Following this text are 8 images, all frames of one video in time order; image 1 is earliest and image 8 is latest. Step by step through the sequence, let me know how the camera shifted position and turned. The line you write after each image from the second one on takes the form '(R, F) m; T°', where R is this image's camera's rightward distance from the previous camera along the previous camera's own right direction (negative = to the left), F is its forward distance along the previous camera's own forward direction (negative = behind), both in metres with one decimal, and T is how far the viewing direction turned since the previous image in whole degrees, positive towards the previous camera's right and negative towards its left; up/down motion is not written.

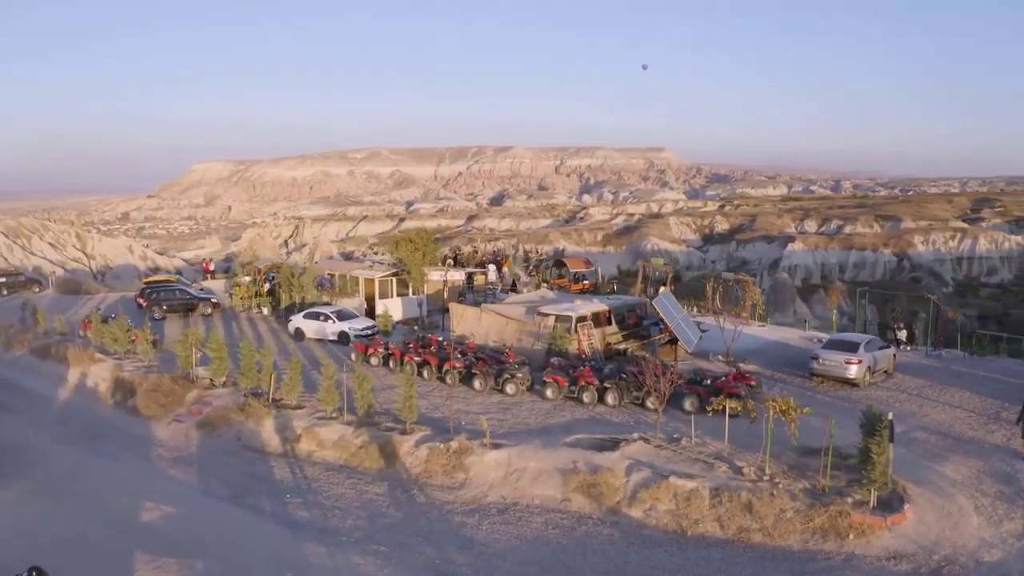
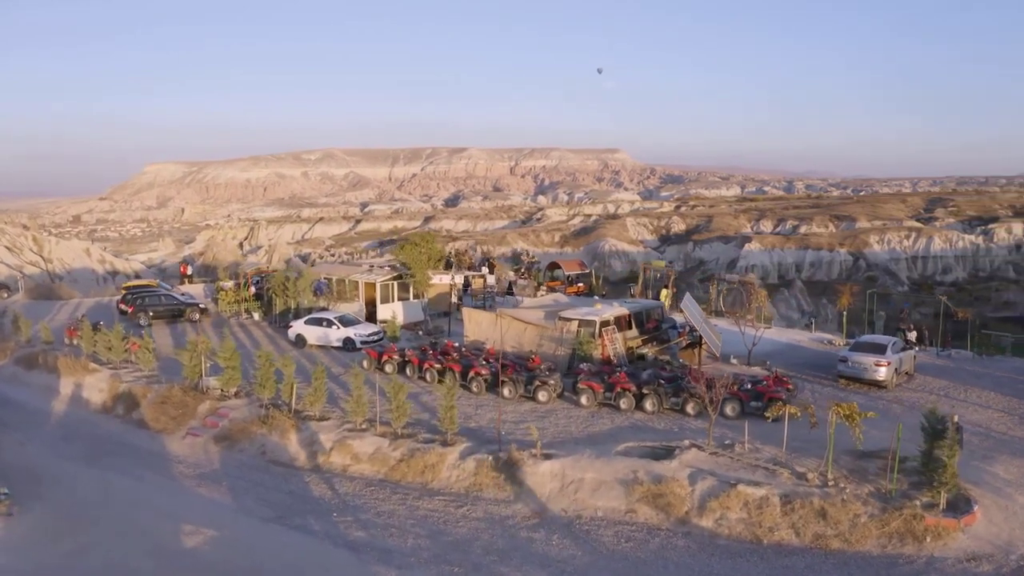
(-1.7, +0.5) m; +4°
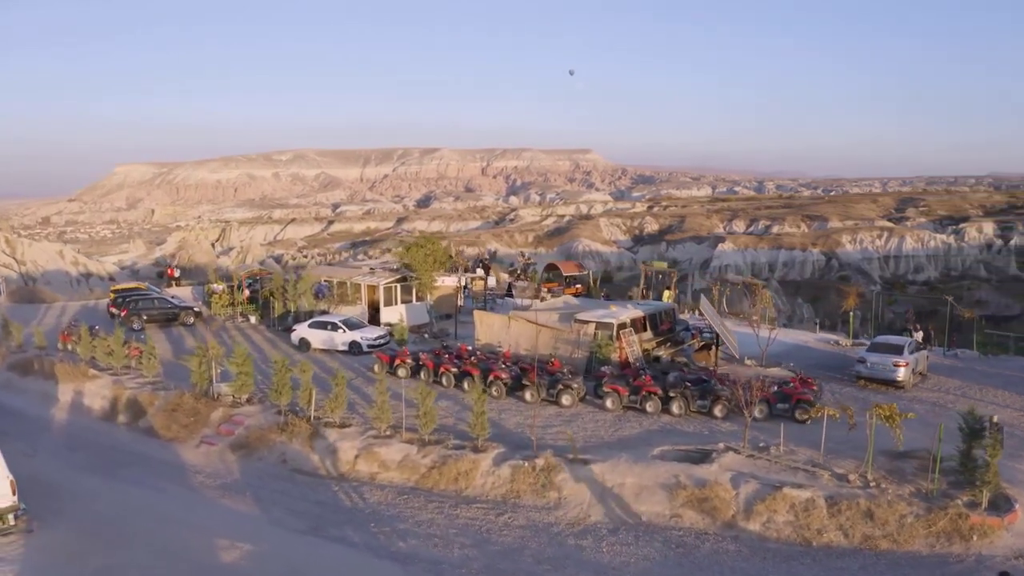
(-1.1, +0.2) m; +2°
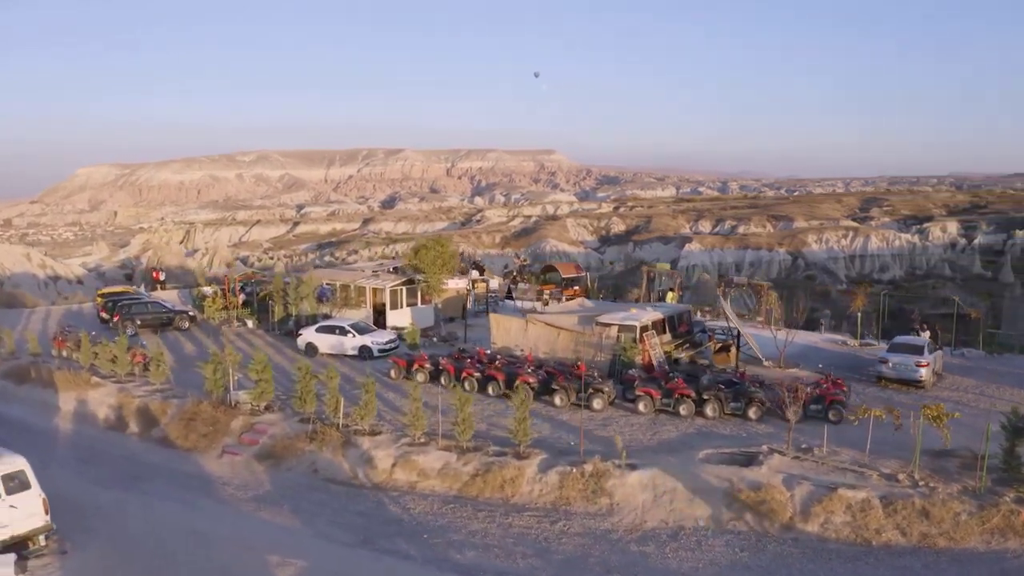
(-1.4, +0.2) m; +3°
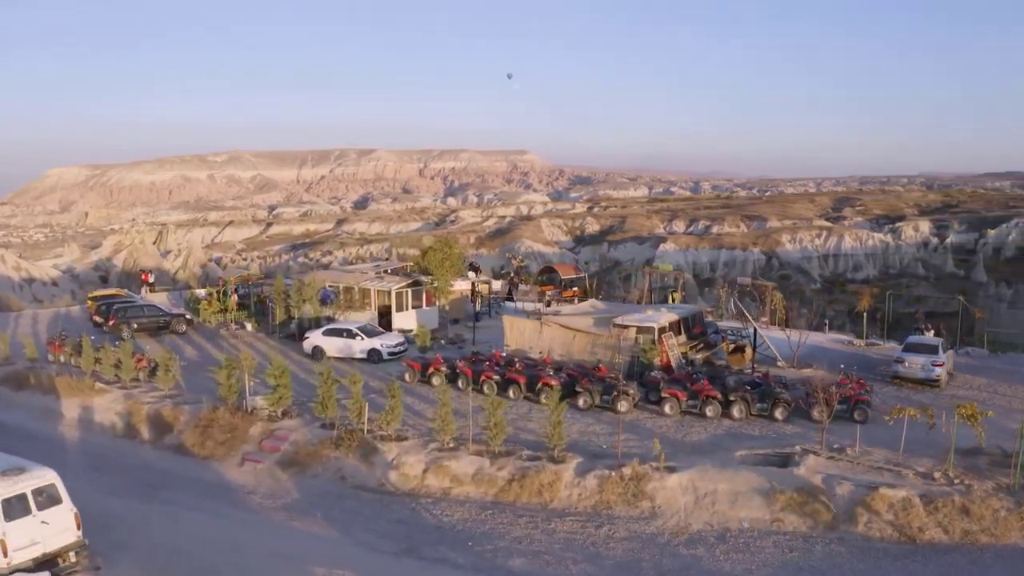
(-1.1, +0.1) m; +2°
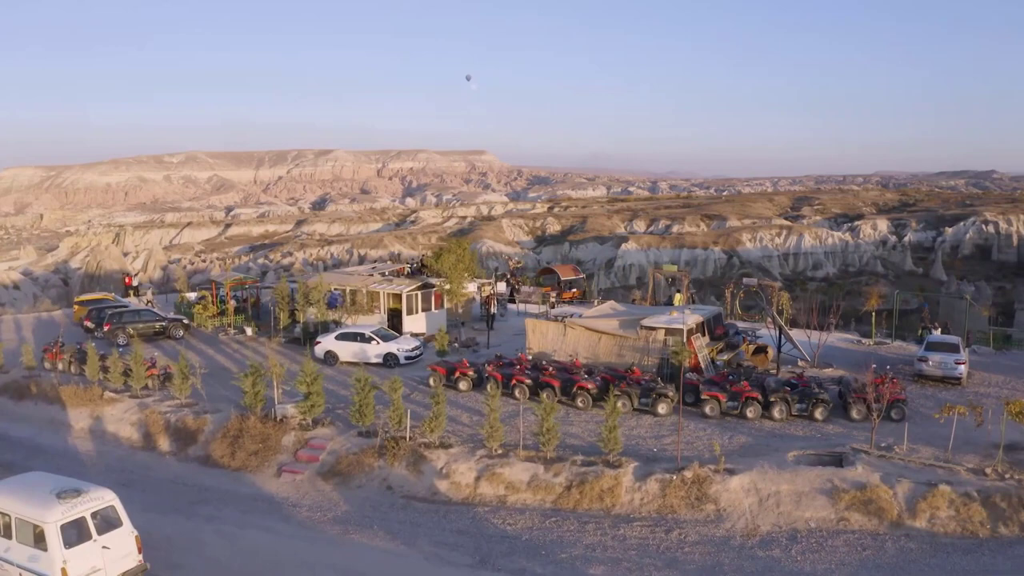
(-1.7, +0.2) m; +3°
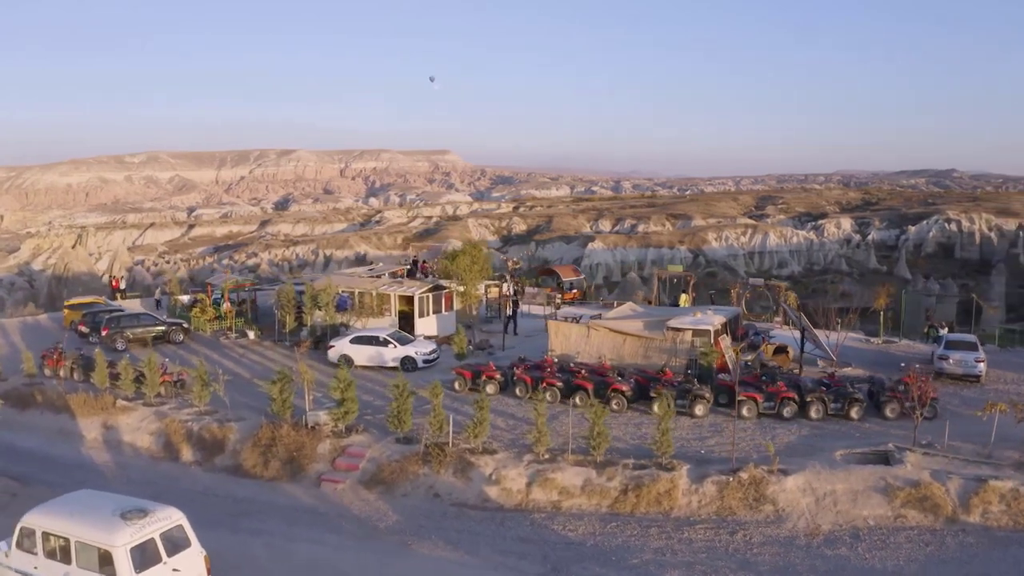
(-1.6, +0.2) m; +3°
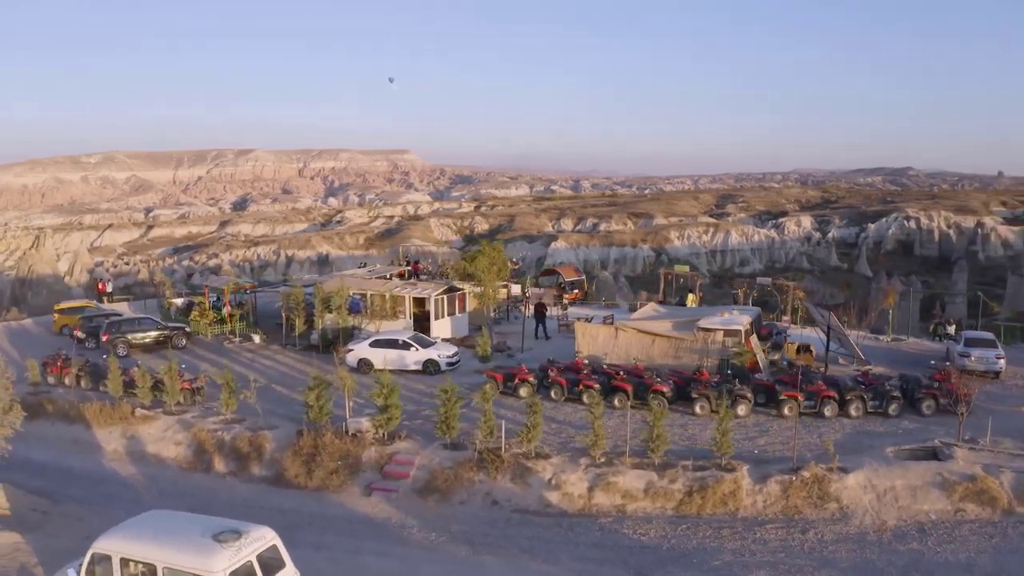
(-1.8, +0.2) m; +3°
